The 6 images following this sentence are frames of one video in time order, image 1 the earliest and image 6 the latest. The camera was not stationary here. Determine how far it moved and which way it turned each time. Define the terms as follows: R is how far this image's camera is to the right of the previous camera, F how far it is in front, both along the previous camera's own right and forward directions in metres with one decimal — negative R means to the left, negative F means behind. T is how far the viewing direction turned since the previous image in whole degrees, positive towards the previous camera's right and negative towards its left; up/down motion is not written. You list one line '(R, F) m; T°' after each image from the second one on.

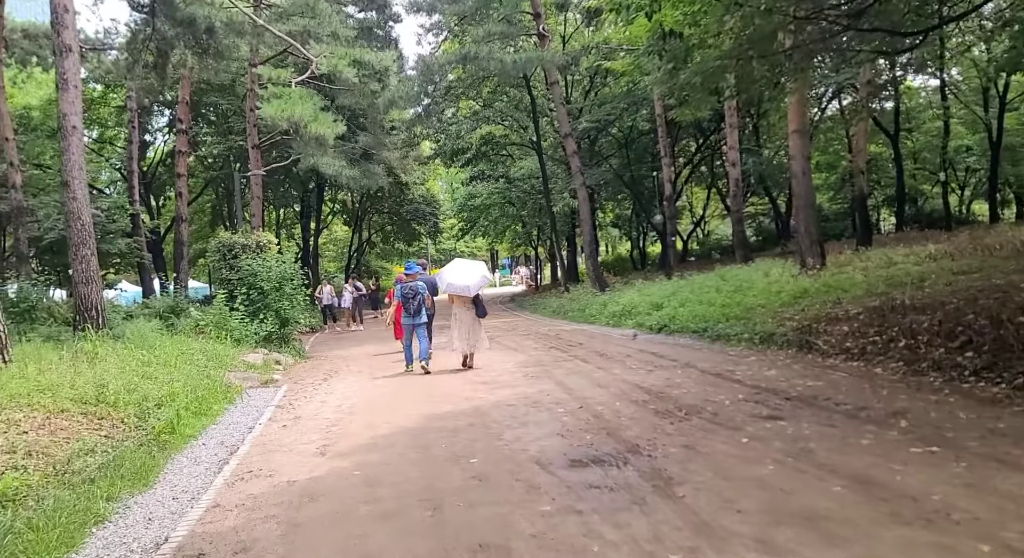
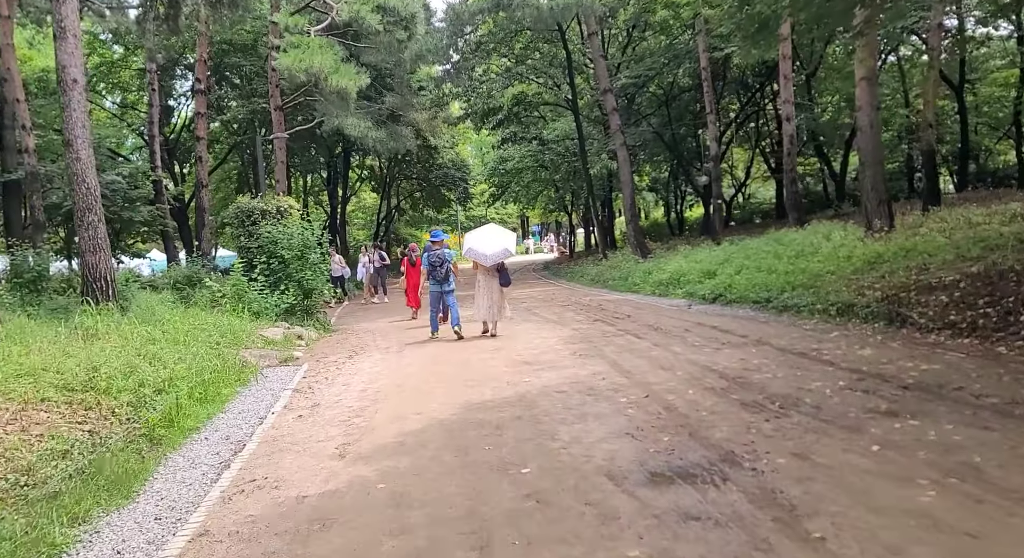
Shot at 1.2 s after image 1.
(-0.2, +1.3) m; -2°
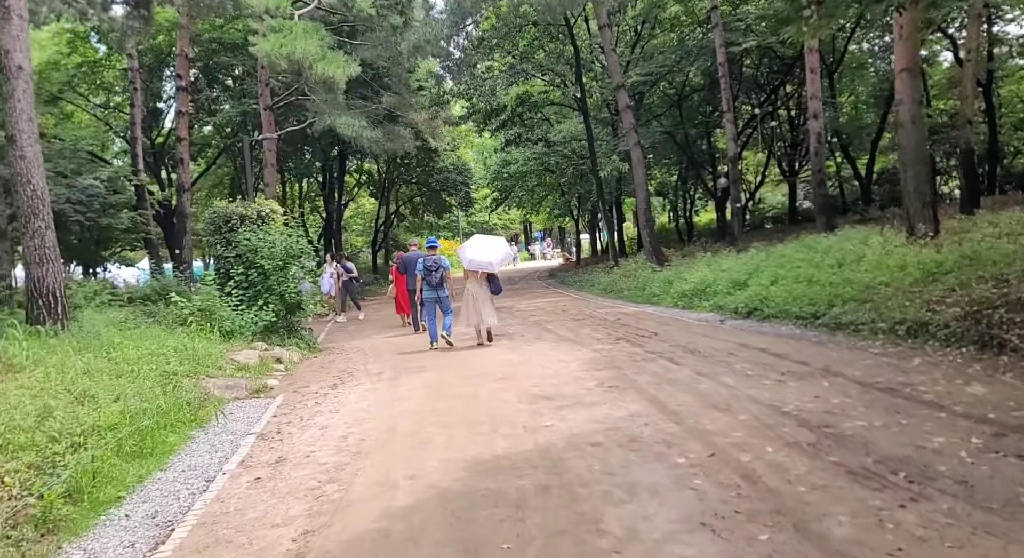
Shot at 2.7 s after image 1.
(-0.1, +1.6) m; 0°
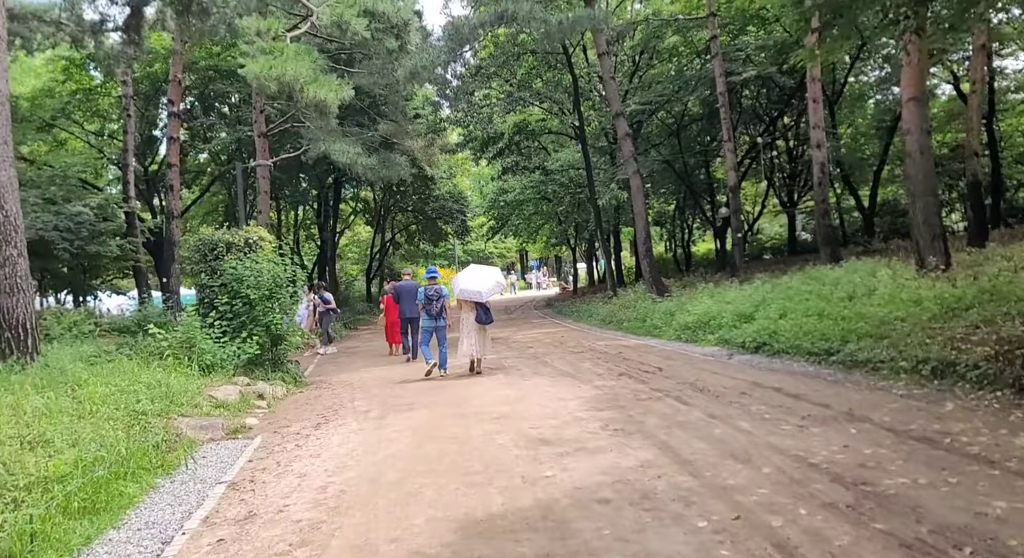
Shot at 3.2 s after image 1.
(0.0, +0.6) m; 0°
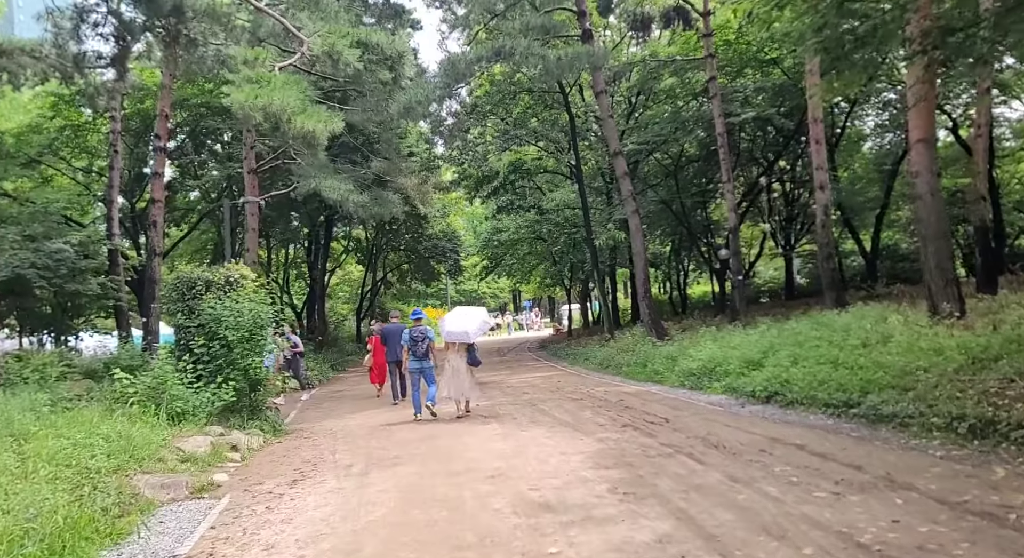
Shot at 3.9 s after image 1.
(-0.1, +0.7) m; +1°
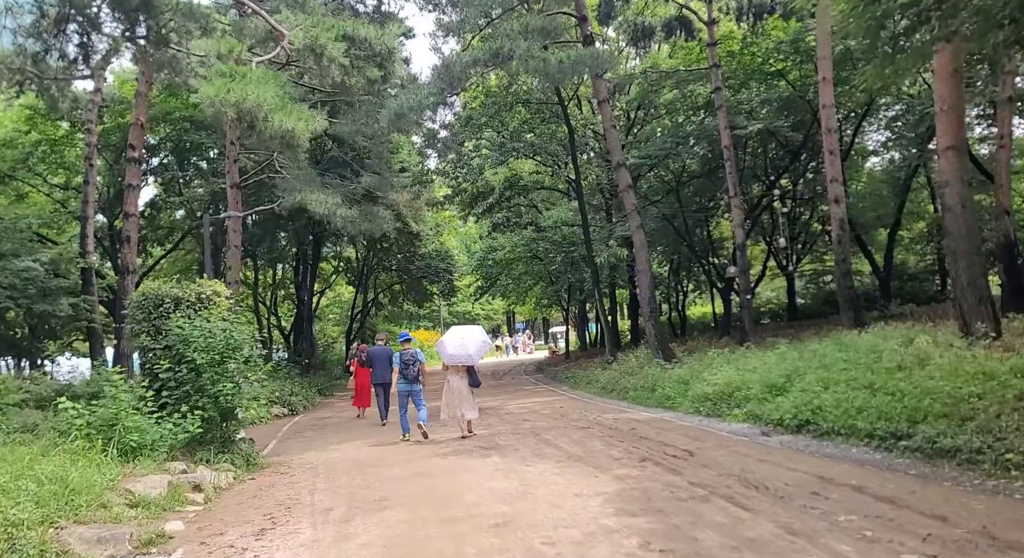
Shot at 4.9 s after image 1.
(-0.1, +1.2) m; +1°
